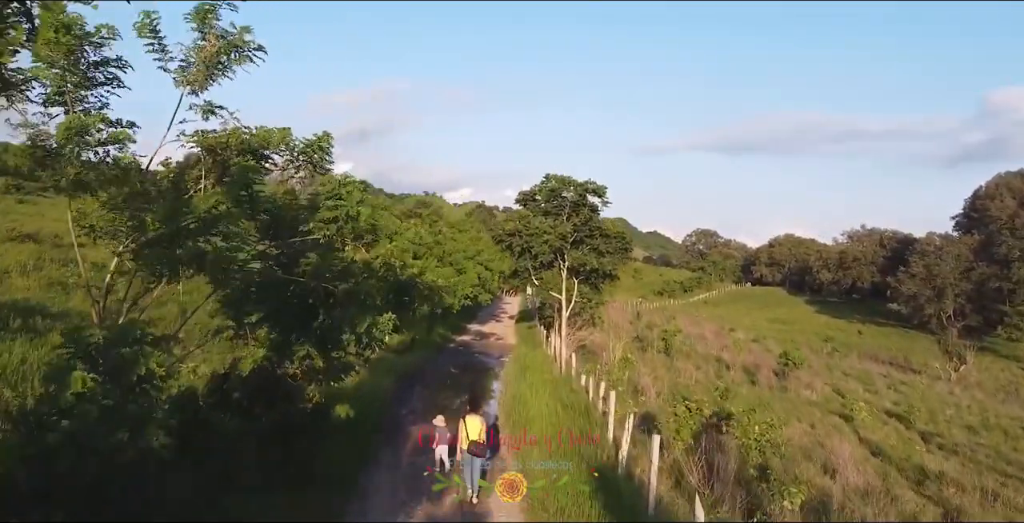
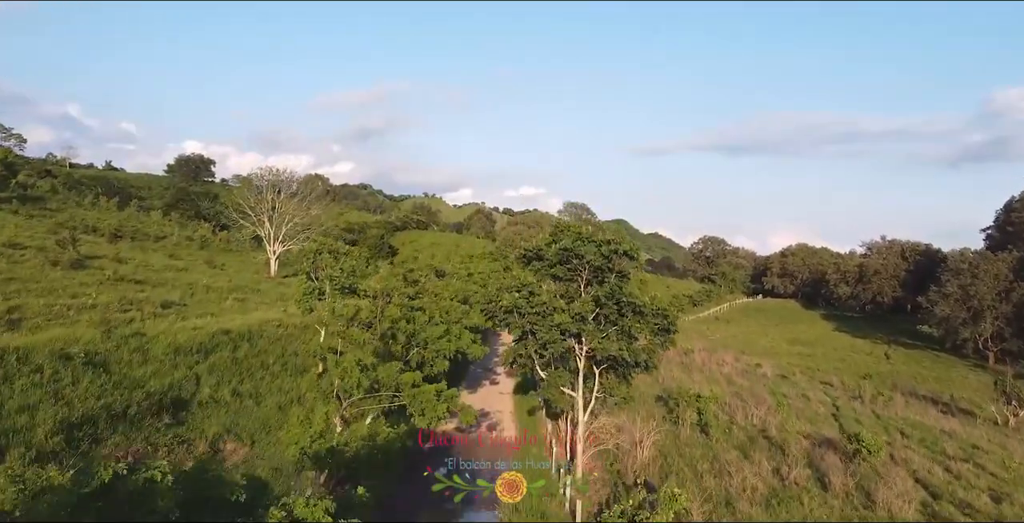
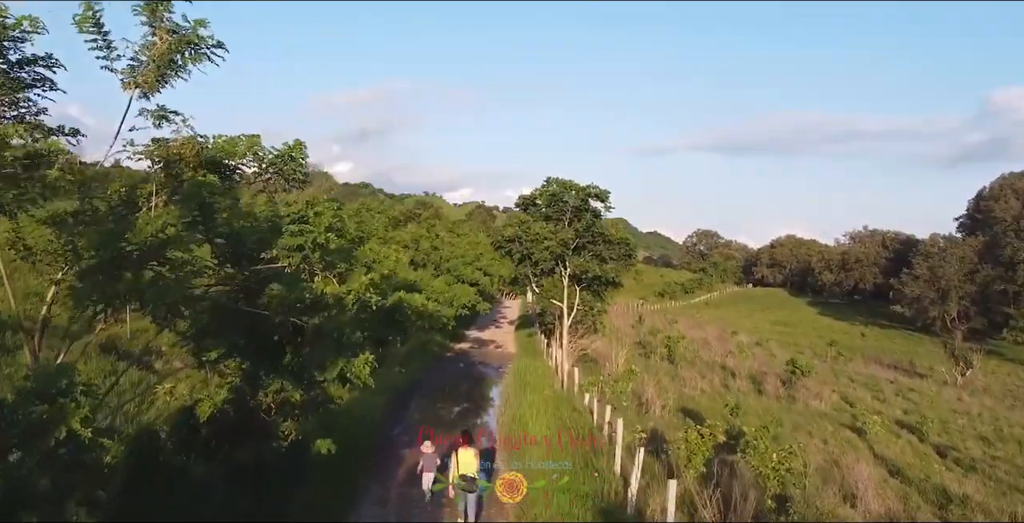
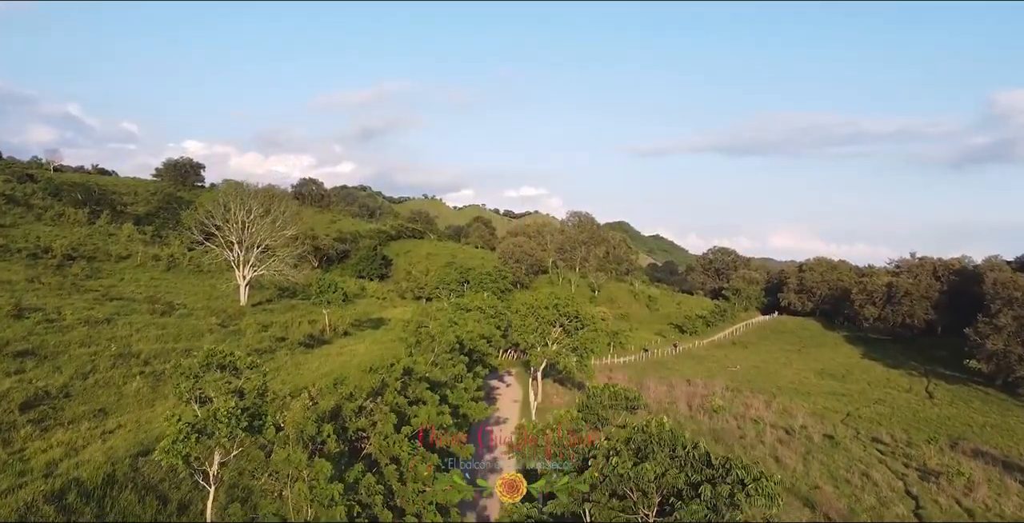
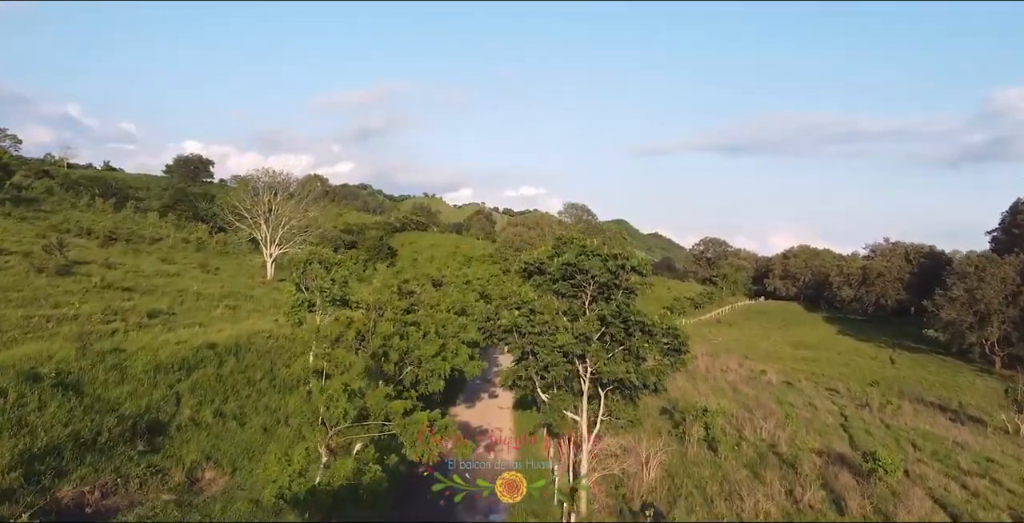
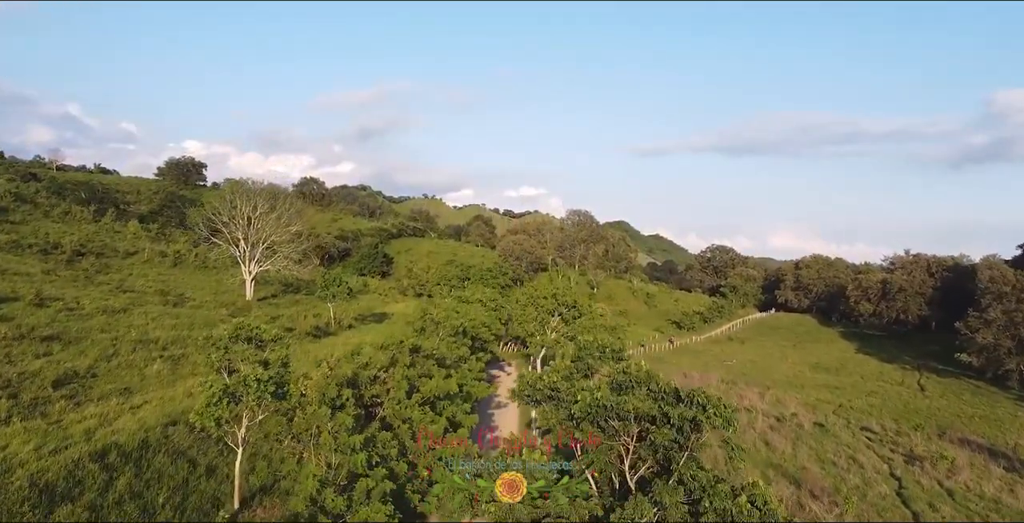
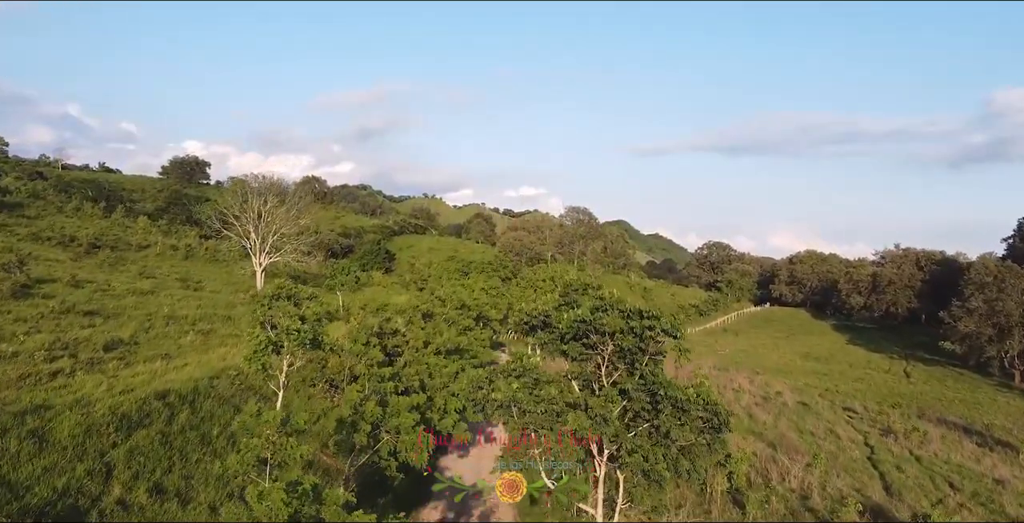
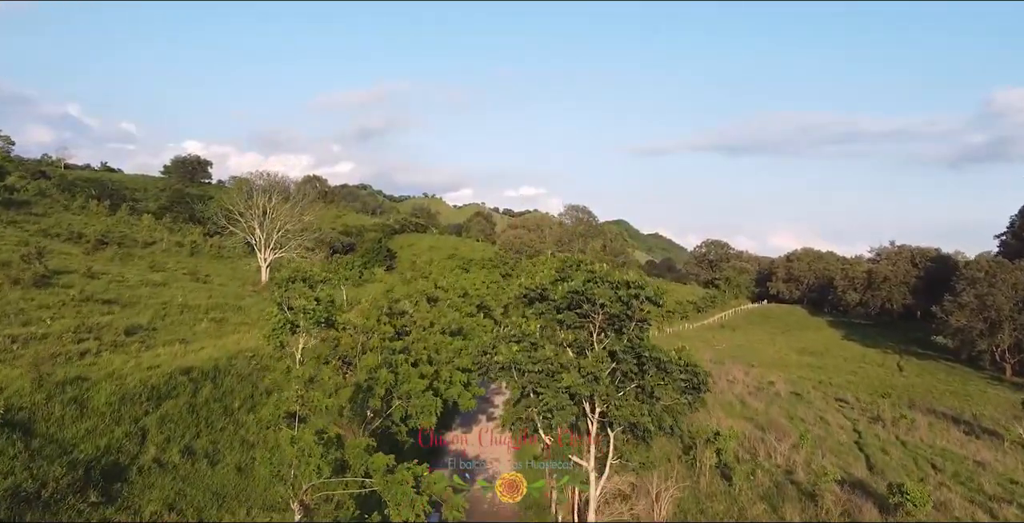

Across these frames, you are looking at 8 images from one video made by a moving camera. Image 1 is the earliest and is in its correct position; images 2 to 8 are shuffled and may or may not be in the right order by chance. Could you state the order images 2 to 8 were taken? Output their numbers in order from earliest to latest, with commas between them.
3, 2, 5, 8, 7, 6, 4
